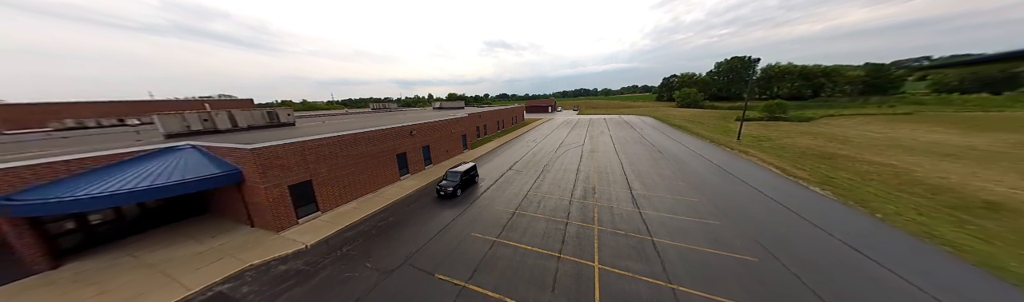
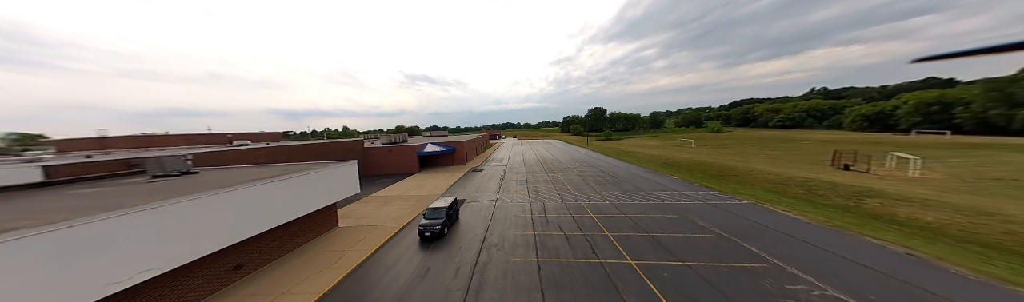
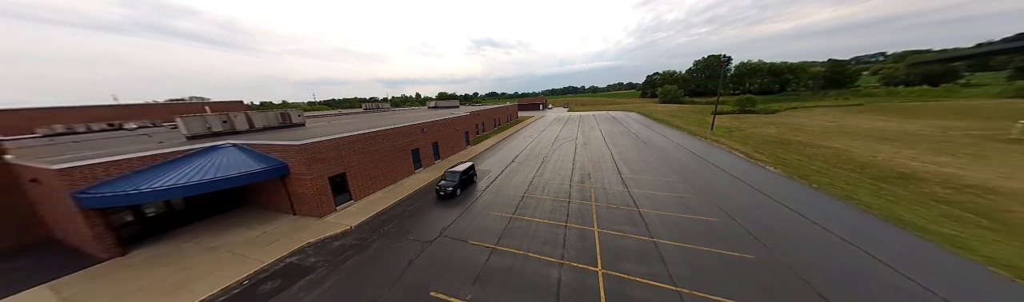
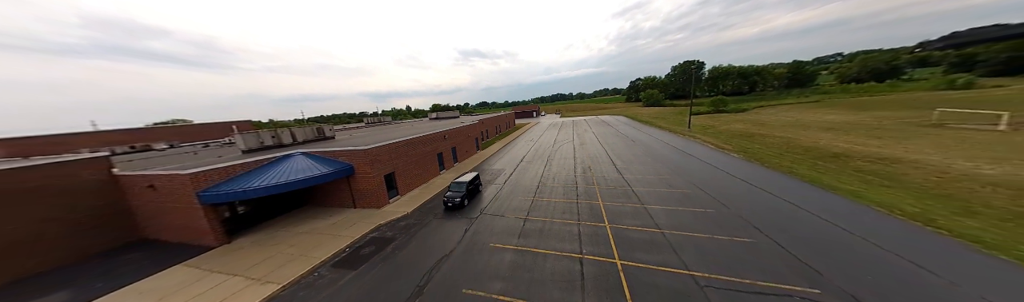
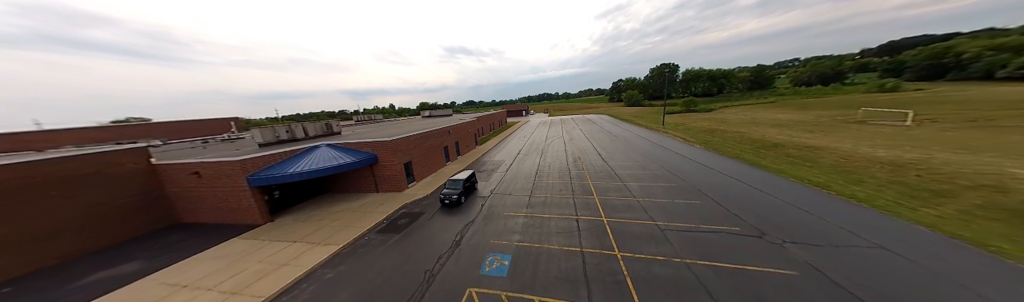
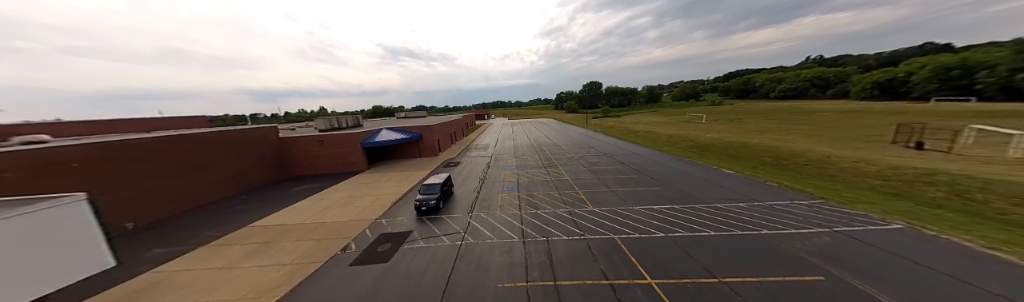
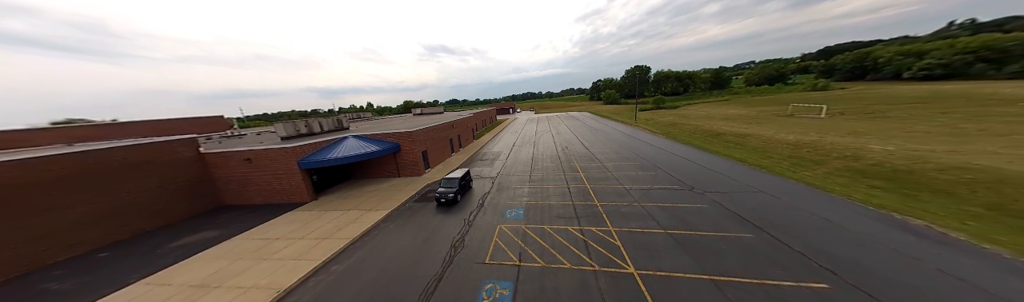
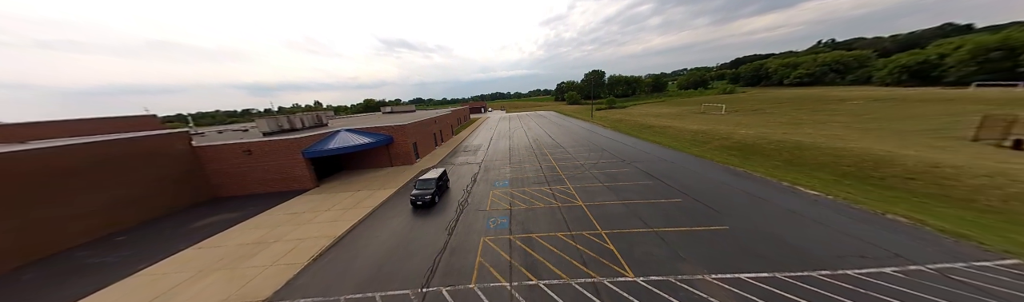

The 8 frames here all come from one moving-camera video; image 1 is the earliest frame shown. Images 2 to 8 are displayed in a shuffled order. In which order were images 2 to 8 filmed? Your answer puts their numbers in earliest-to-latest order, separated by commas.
3, 4, 5, 7, 8, 6, 2
